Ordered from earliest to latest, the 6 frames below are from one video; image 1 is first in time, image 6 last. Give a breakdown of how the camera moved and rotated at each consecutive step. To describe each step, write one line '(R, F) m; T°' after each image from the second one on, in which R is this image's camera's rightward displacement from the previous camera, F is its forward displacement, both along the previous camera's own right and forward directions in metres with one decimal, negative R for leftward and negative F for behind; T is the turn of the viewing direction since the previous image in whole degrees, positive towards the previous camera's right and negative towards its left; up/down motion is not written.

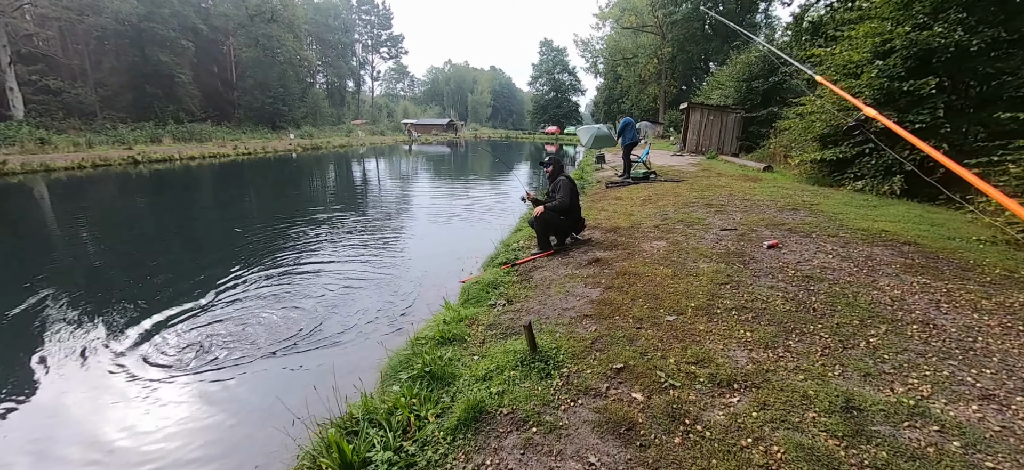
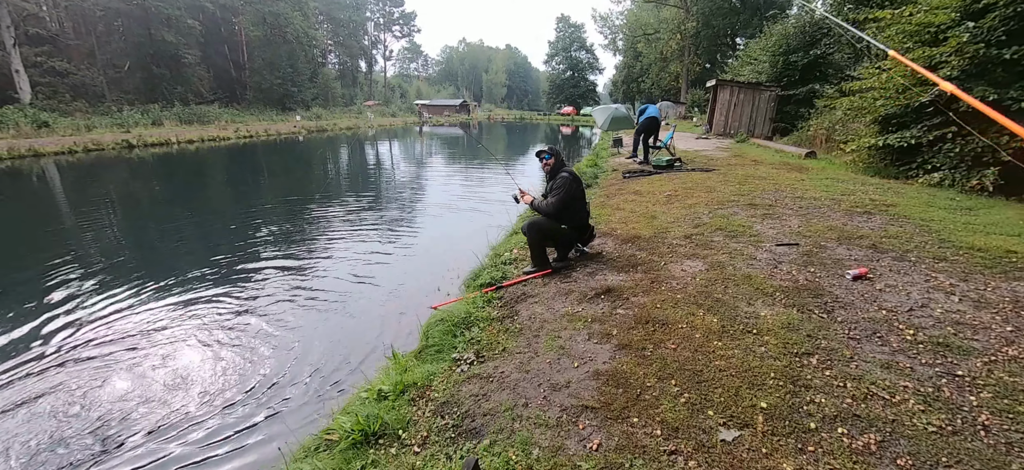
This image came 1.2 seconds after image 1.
(+0.3, +1.6) m; -2°
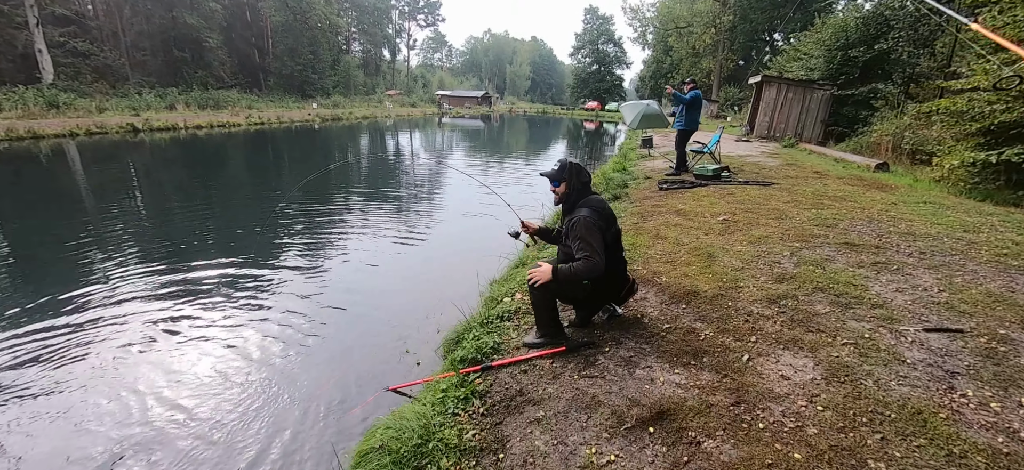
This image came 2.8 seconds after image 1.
(+0.1, +1.7) m; -2°
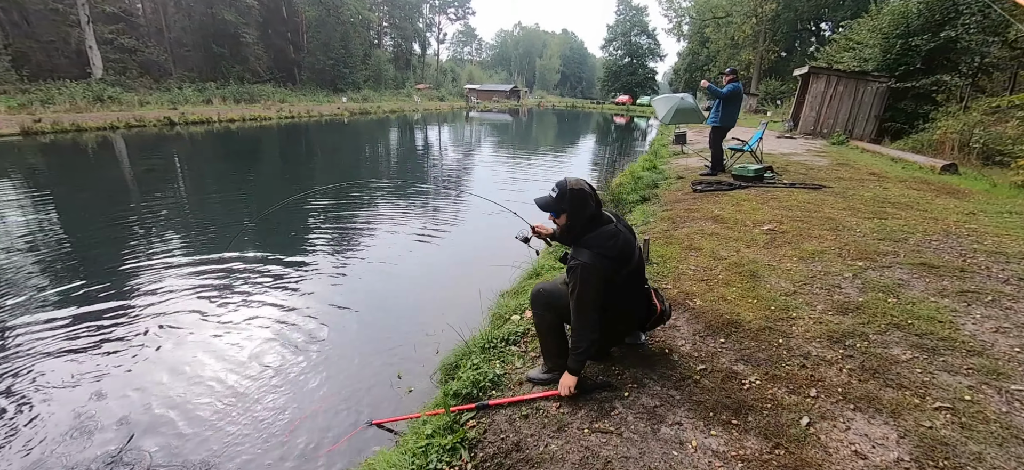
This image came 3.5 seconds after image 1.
(+0.2, +0.6) m; -3°
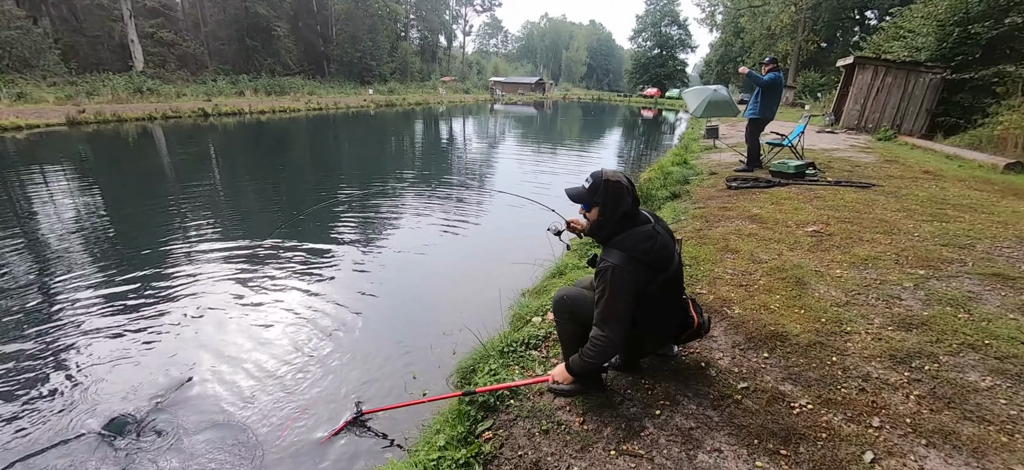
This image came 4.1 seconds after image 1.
(0.0, +0.2) m; -3°
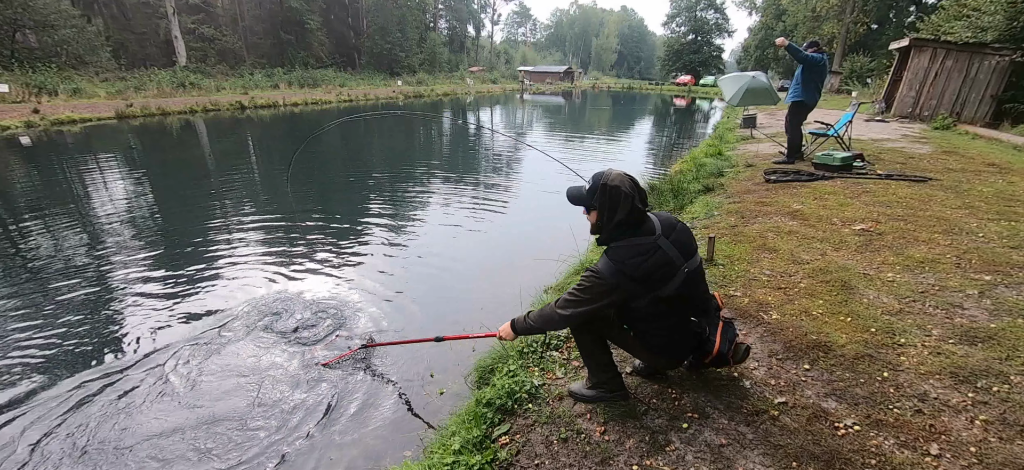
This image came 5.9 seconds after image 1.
(+0.1, +0.1) m; -4°
